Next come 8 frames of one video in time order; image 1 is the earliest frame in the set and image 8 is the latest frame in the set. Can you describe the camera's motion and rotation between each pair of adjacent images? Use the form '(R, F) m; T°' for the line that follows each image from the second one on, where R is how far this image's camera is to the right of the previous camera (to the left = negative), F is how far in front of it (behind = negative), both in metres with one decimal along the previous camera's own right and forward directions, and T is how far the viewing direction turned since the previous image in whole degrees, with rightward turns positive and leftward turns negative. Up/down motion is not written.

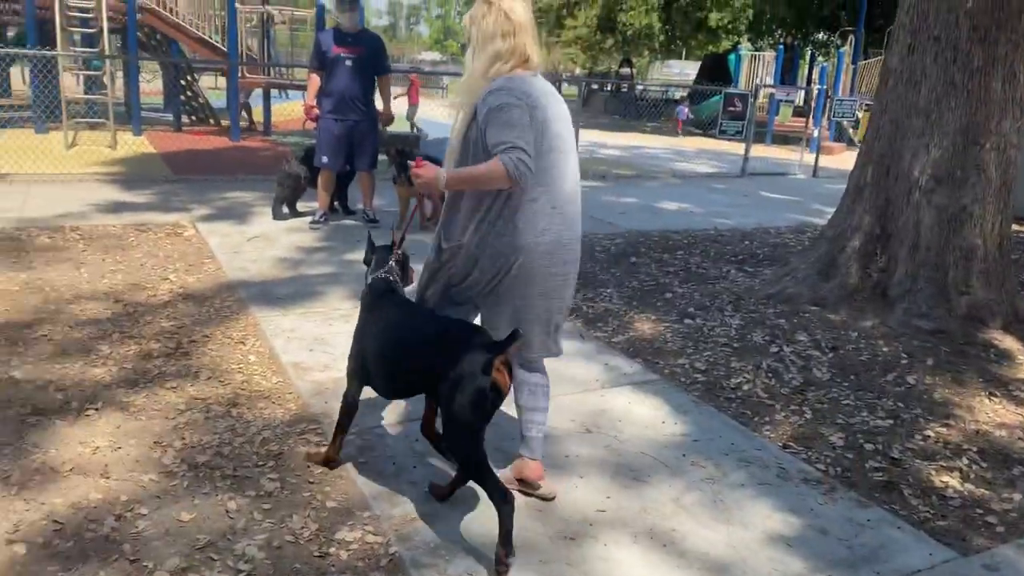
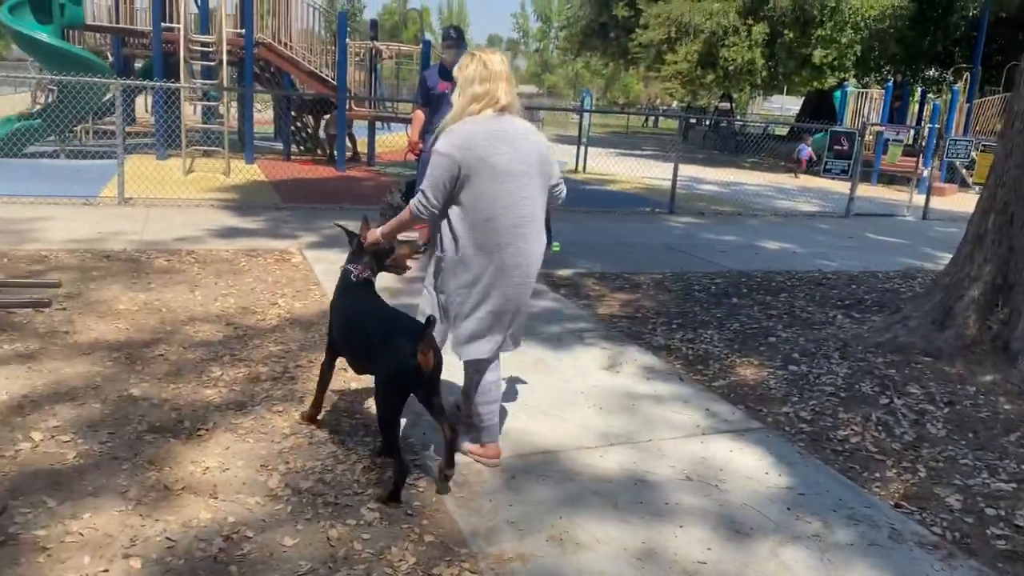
(-0.1, 0.0) m; -6°
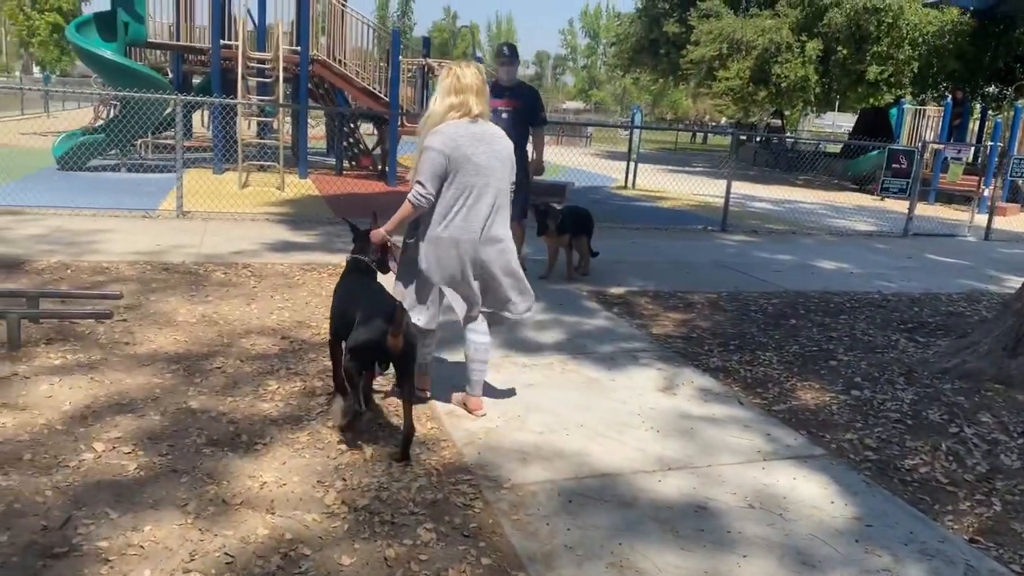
(-0.1, 0.0) m; -3°
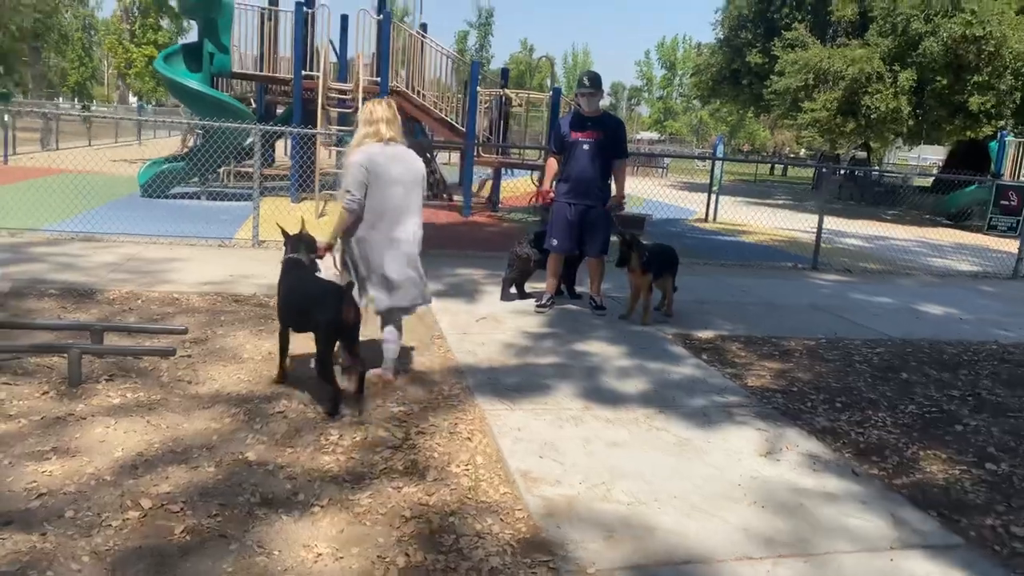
(-0.1, +0.4) m; -5°
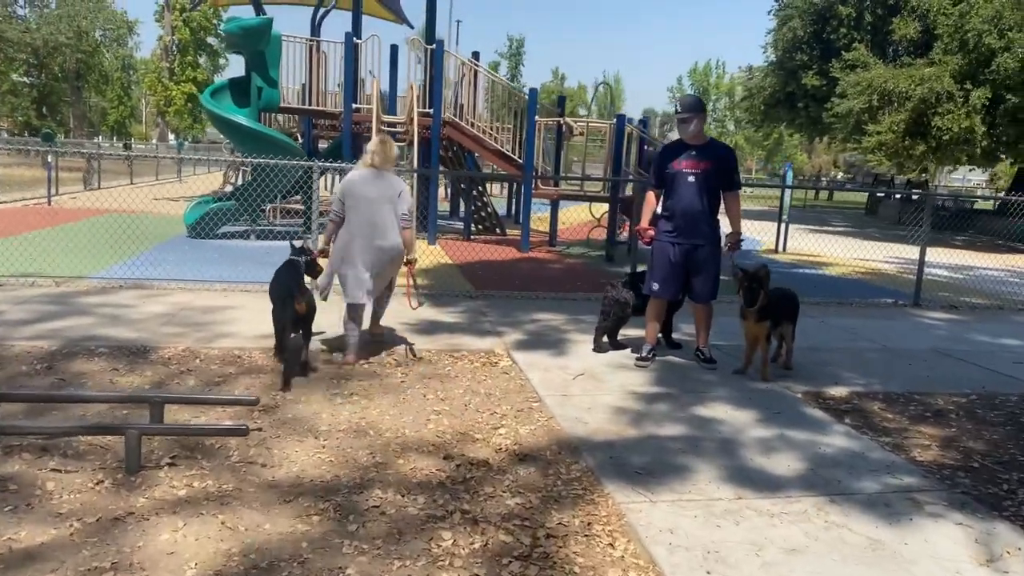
(-0.4, +0.7) m; -2°
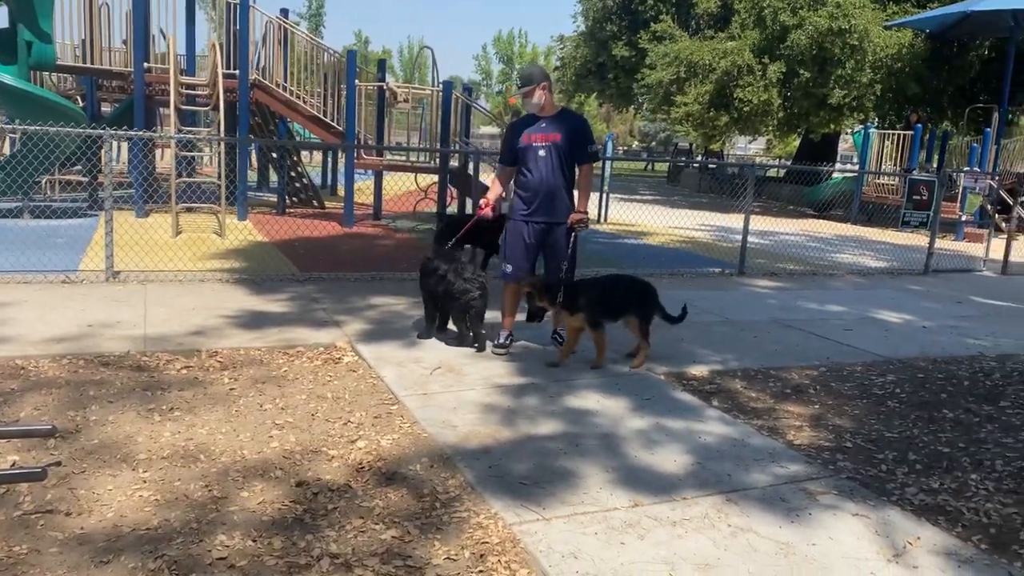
(-0.2, +0.5) m; +13°
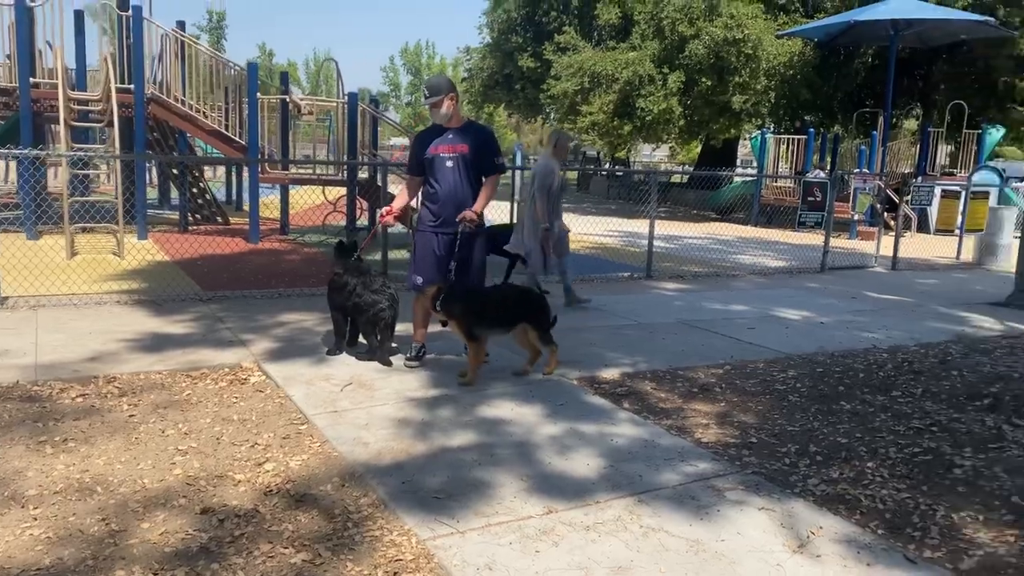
(0.0, 0.0) m; +6°
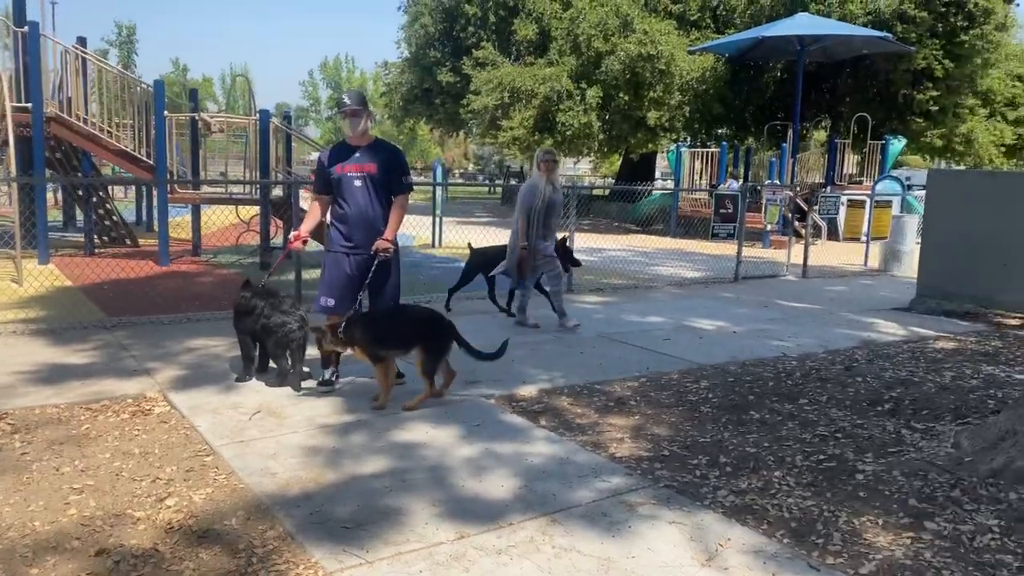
(+0.1, 0.0) m; +5°
